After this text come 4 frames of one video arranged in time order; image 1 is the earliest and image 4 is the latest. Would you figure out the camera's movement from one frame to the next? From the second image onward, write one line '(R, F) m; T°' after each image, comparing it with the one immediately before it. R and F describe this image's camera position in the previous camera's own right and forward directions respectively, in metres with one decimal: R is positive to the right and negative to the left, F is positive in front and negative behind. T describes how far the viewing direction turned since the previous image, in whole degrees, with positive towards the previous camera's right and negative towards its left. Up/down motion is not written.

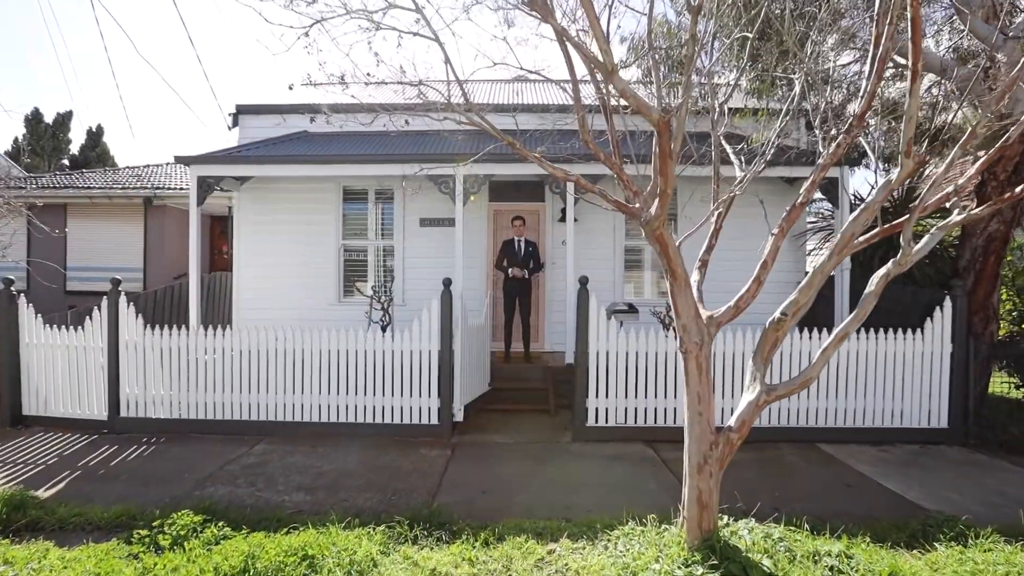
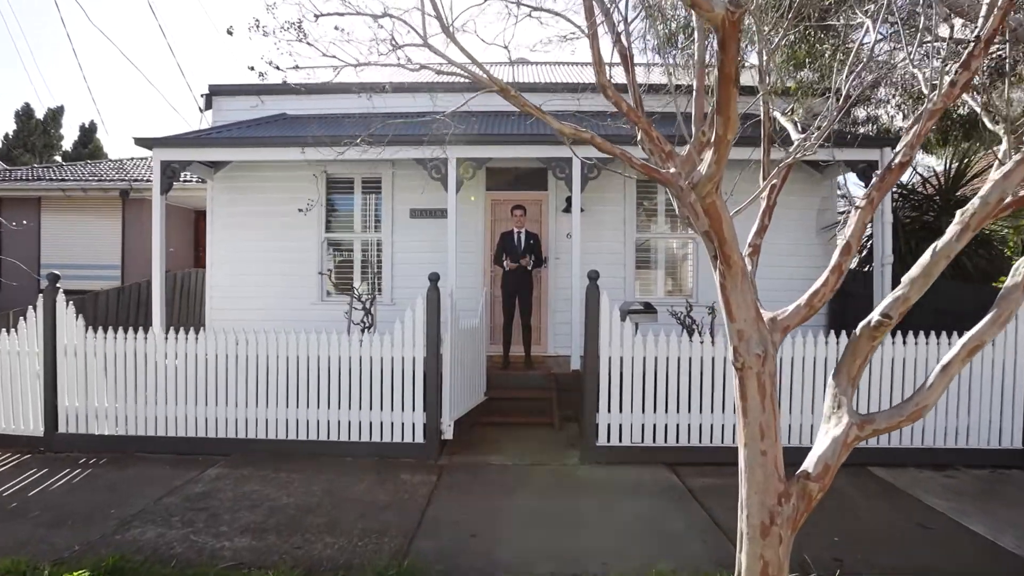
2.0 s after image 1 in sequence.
(0.0, +0.9) m; 0°
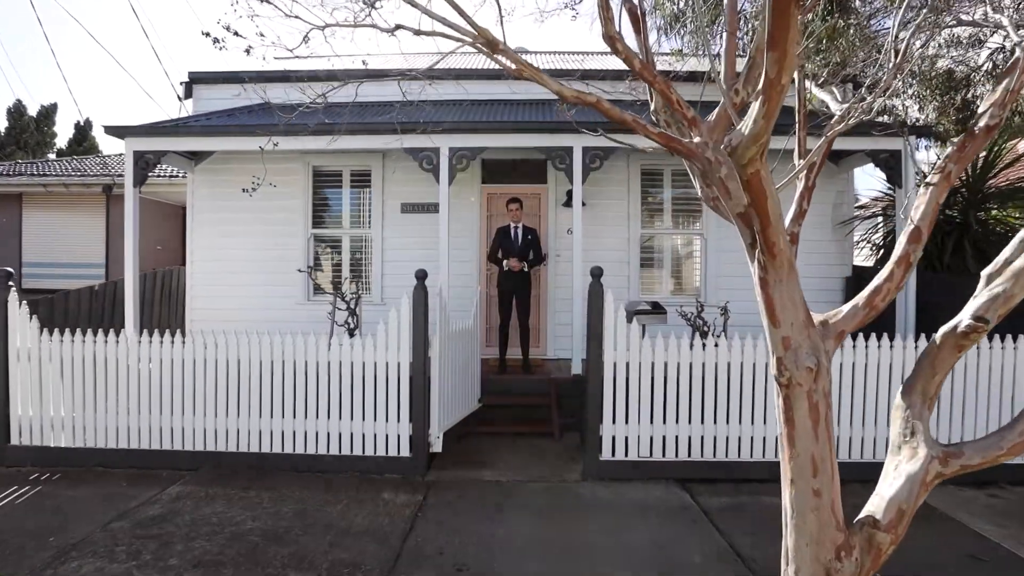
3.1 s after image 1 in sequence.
(0.0, +0.5) m; 0°
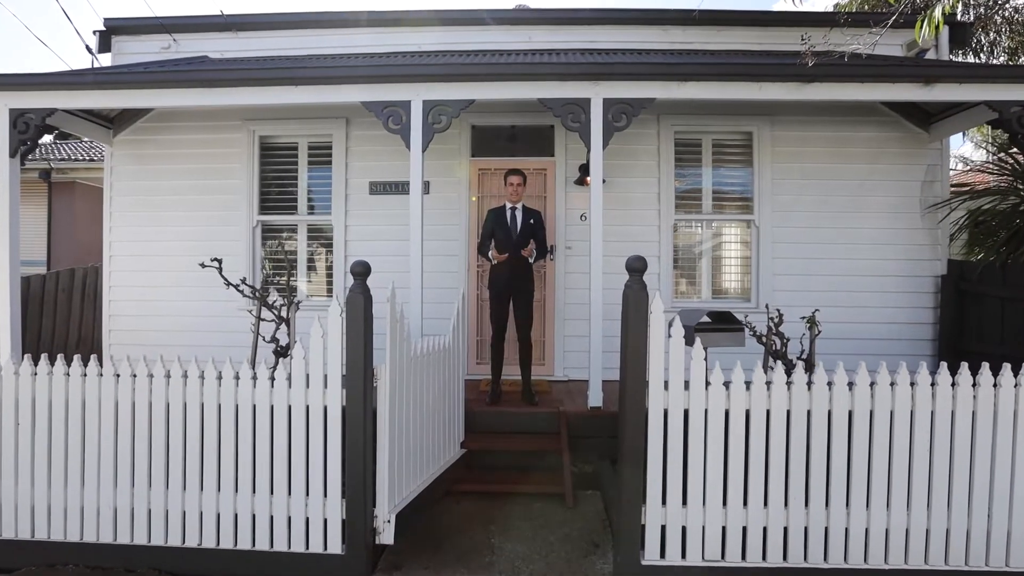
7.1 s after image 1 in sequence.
(+0.1, +1.9) m; 0°
